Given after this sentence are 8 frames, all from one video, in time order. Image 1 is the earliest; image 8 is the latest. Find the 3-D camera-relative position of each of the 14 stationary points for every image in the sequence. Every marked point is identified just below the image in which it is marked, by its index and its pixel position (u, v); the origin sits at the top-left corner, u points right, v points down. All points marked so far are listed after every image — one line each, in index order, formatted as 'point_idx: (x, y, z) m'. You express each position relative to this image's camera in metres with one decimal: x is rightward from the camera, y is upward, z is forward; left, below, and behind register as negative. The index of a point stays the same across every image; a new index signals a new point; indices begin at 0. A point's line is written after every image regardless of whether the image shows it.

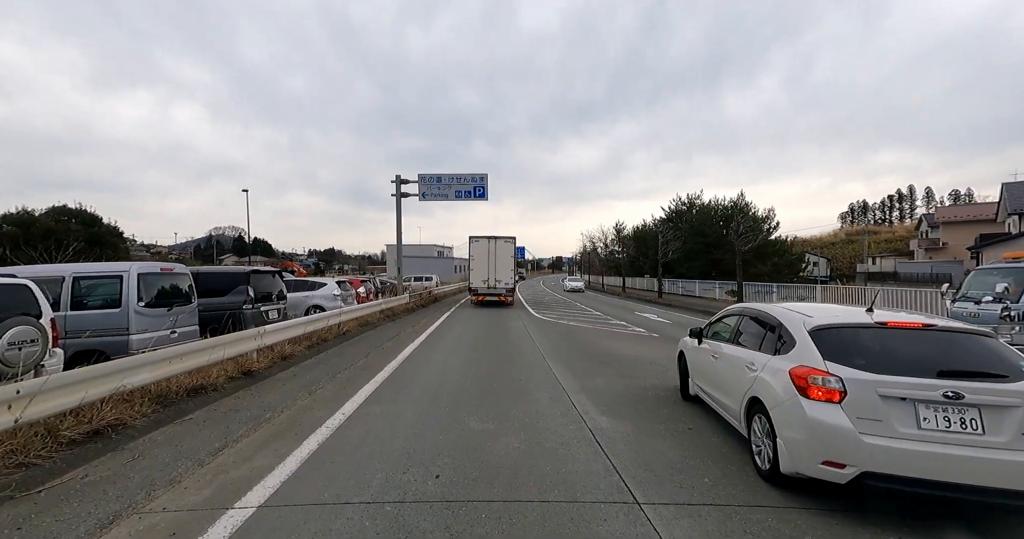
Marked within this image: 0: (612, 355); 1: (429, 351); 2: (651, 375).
0: (+2.2, -2.0, +9.1) m
1: (-2.0, -1.9, +9.3) m
2: (+2.4, -1.9, +6.9) m
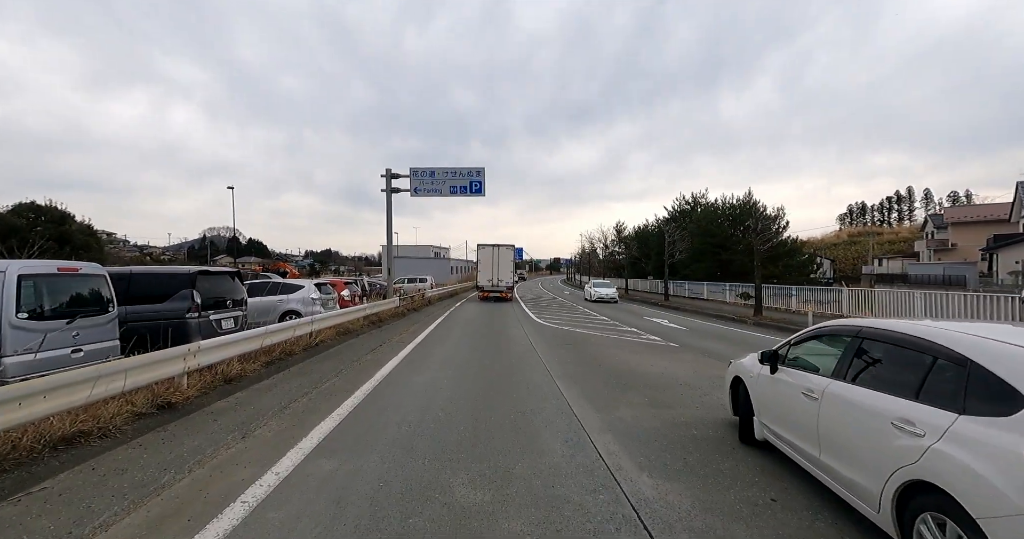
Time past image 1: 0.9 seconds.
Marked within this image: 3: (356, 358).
0: (+2.3, -2.0, +7.6) m
1: (-1.9, -2.0, +7.9) m
2: (+2.4, -1.9, +5.5) m
3: (-3.3, -1.9, +8.5) m
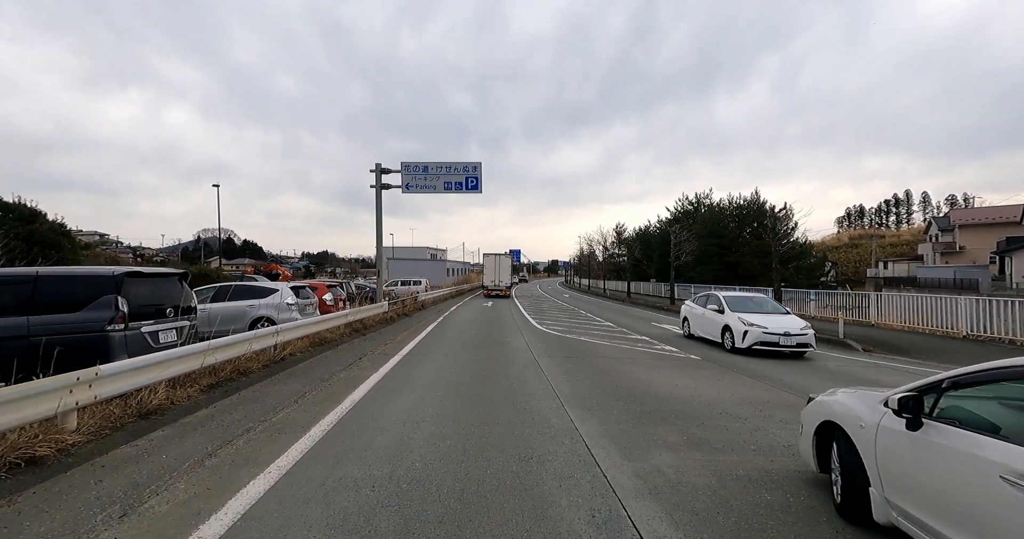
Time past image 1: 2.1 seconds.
0: (+2.3, -2.0, +6.3) m
1: (-1.9, -2.0, +6.5) m
2: (+2.5, -1.9, +4.2) m
3: (-3.3, -1.9, +7.2) m
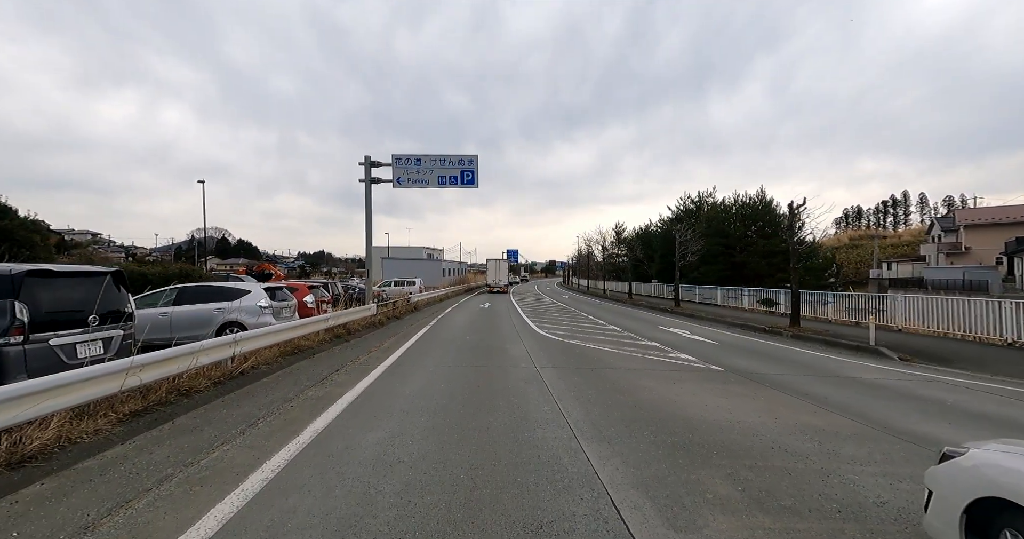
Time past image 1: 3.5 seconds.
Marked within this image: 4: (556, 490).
0: (+2.3, -2.0, +5.2) m
1: (-1.9, -2.0, +5.4) m
2: (+2.5, -1.9, +3.1) m
3: (-3.3, -1.9, +6.0) m
4: (+0.4, -1.9, +3.6) m
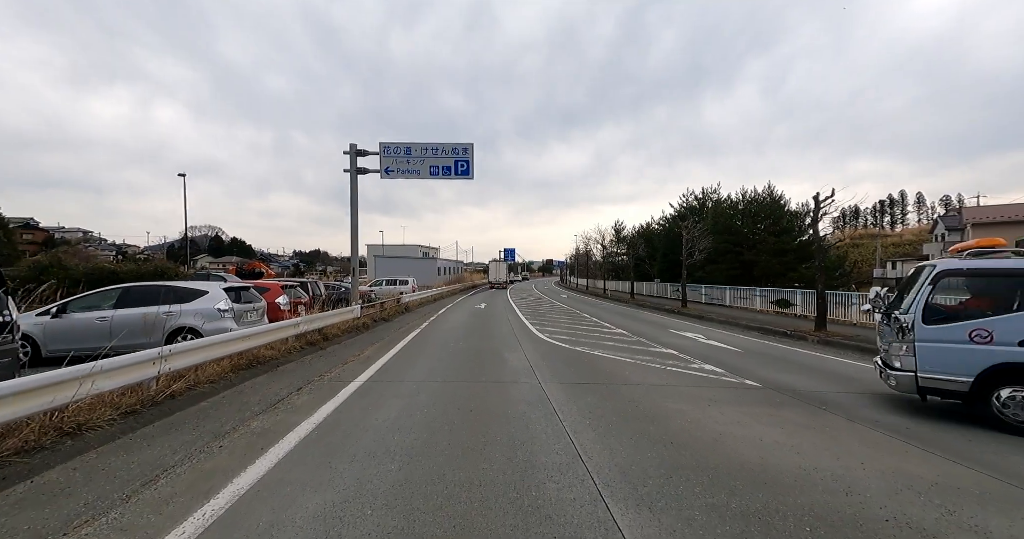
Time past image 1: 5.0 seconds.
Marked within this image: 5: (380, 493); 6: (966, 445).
0: (+2.3, -2.0, +3.9) m
1: (-1.9, -1.9, +4.0) m
2: (+2.5, -1.9, +1.8) m
3: (-3.3, -1.9, +4.7) m
4: (+0.4, -1.9, +2.2) m
5: (-1.1, -1.9, +3.5) m
6: (+5.3, -2.0, +4.7) m
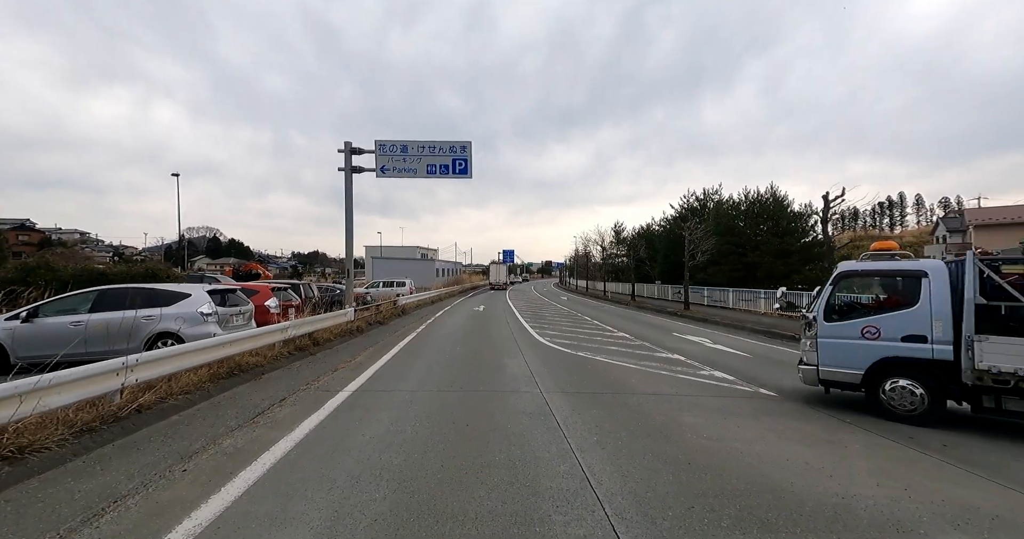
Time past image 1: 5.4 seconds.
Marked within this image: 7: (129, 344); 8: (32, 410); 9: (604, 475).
0: (+2.3, -2.0, +3.4) m
1: (-1.9, -1.9, +3.5) m
2: (+2.5, -1.9, +1.3) m
3: (-3.3, -1.9, +4.2) m
4: (+0.4, -1.9, +1.7) m
5: (-1.1, -1.9, +3.0) m
6: (+5.3, -2.1, +4.2) m
7: (-7.5, -1.4, +7.8) m
8: (-4.5, -1.3, +3.8) m
9: (+0.9, -2.0, +4.0) m
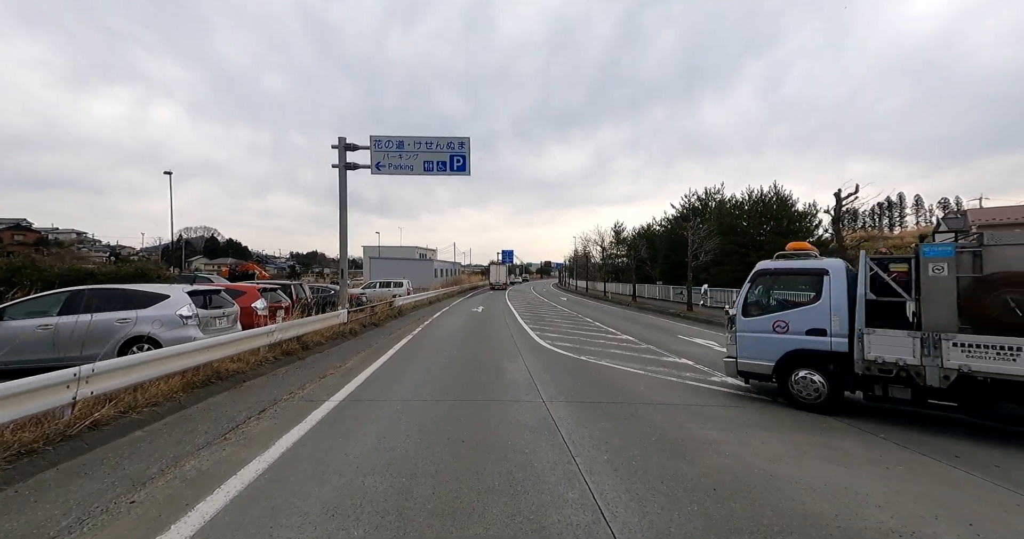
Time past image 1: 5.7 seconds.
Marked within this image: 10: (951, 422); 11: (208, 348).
0: (+2.3, -2.0, +2.9) m
1: (-1.9, -1.9, +3.0) m
2: (+2.5, -1.9, +0.8) m
3: (-3.3, -1.9, +3.7) m
4: (+0.4, -1.9, +1.2) m
5: (-1.1, -1.9, +2.5) m
6: (+5.3, -2.1, +3.7) m
7: (-7.5, -1.4, +7.3) m
8: (-4.5, -1.3, +3.3) m
9: (+0.9, -2.0, +3.5) m
10: (+6.6, -2.2, +6.0) m
11: (-4.9, -1.3, +6.5) m
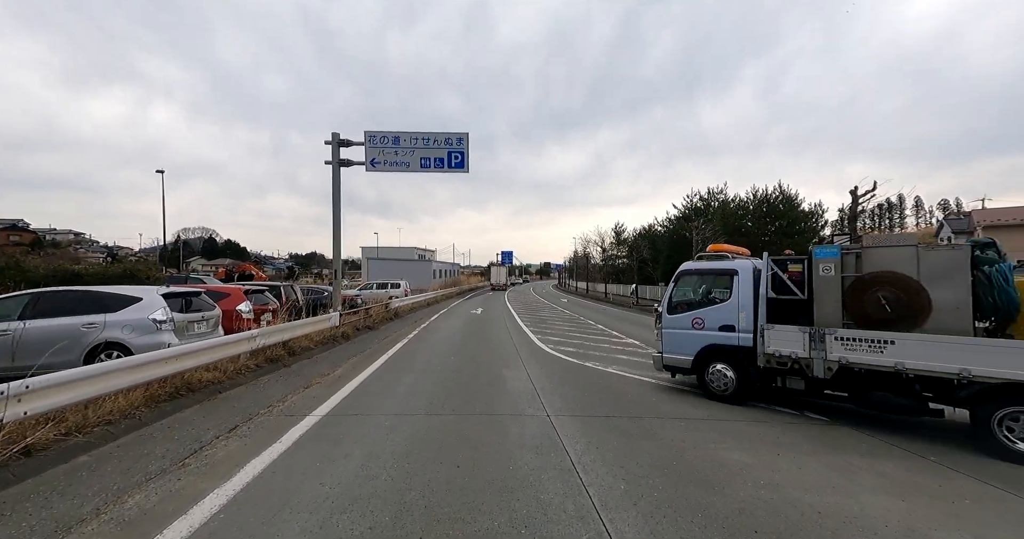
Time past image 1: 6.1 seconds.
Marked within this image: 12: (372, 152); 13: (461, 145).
0: (+2.3, -2.0, +2.3) m
1: (-1.9, -1.9, +2.4) m
2: (+2.6, -1.9, +0.2) m
3: (-3.3, -1.9, +3.1) m
4: (+0.5, -1.9, +0.6) m
5: (-1.1, -1.9, +1.9) m
6: (+5.3, -2.1, +3.1) m
7: (-7.5, -1.4, +6.7) m
8: (-4.5, -1.3, +2.7) m
9: (+0.9, -2.0, +2.9) m
10: (+6.6, -2.2, +5.4) m
11: (-4.9, -1.3, +5.9) m
12: (-5.1, +4.3, +14.8) m
13: (-1.9, +4.6, +14.9) m
